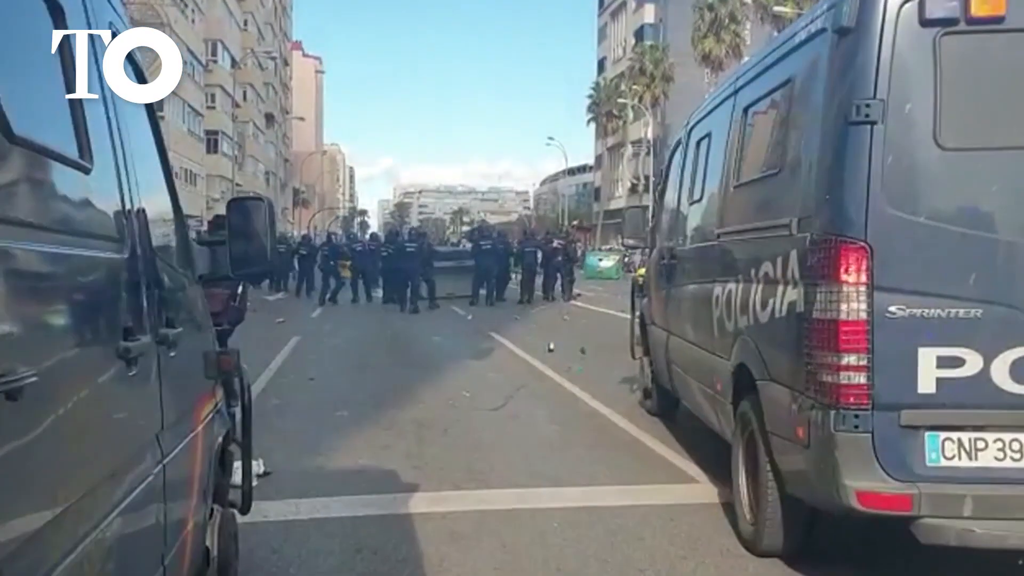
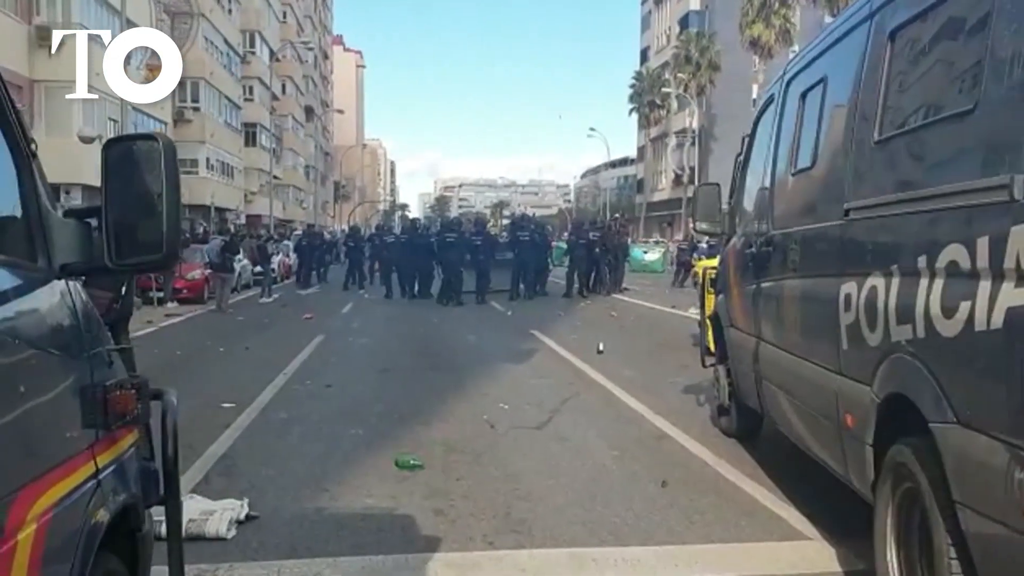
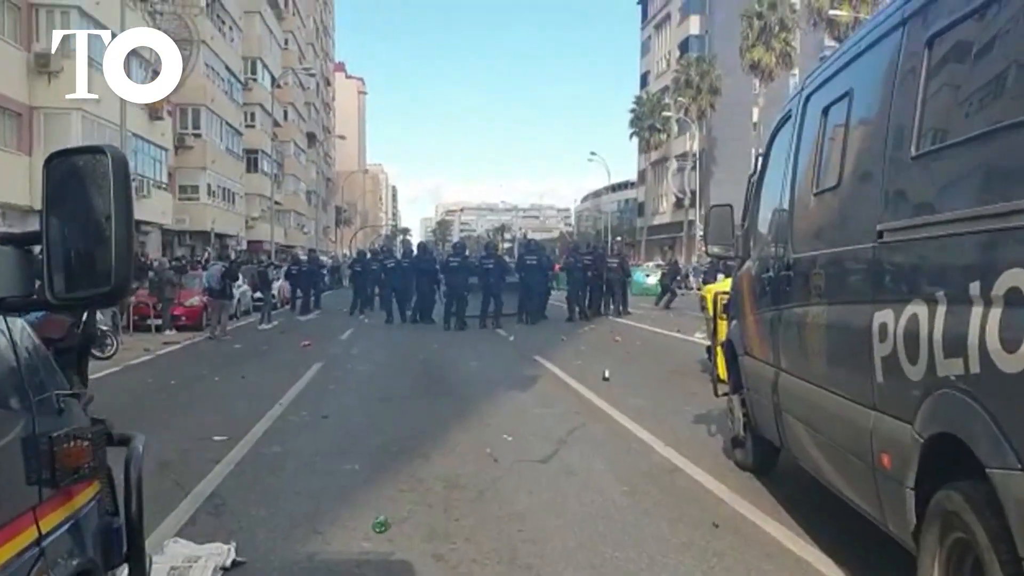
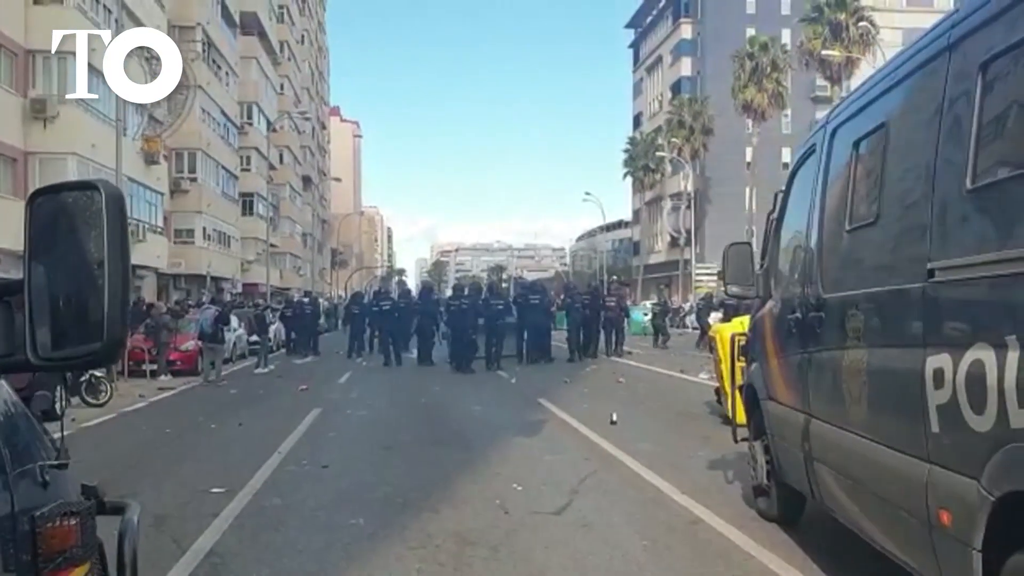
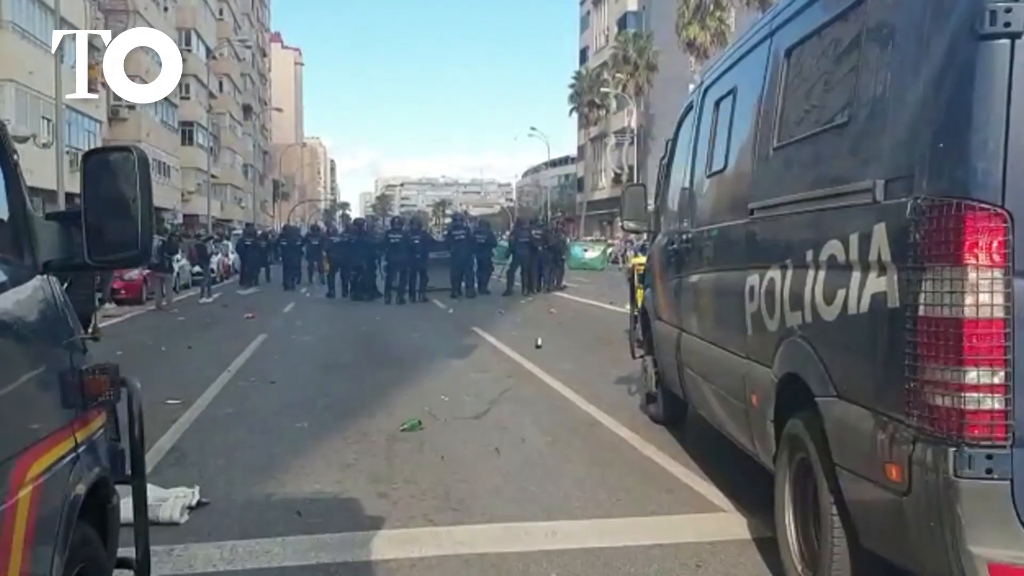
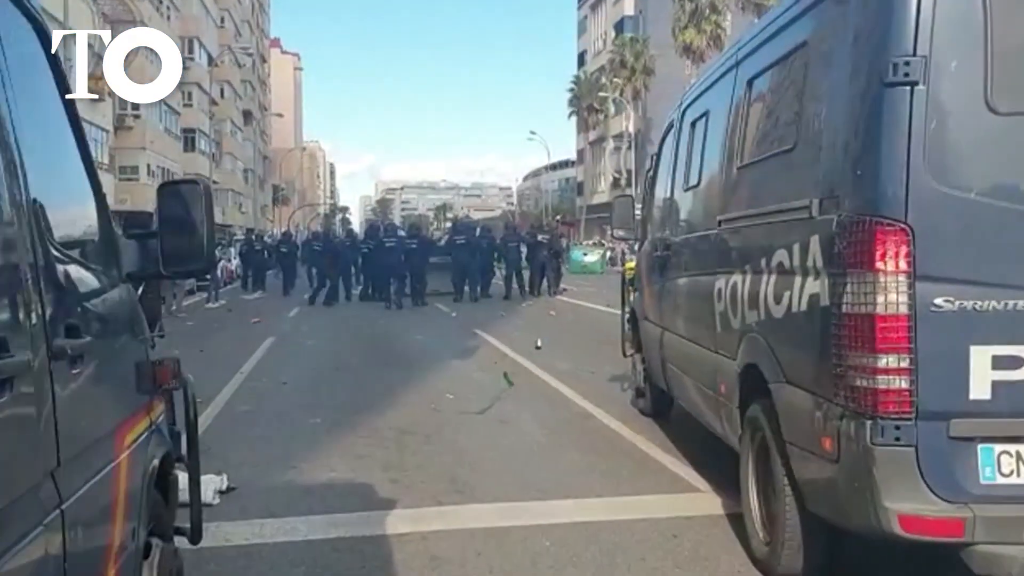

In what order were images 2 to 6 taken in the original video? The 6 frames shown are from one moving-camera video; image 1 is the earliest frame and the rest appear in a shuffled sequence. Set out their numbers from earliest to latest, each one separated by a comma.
6, 5, 2, 3, 4
